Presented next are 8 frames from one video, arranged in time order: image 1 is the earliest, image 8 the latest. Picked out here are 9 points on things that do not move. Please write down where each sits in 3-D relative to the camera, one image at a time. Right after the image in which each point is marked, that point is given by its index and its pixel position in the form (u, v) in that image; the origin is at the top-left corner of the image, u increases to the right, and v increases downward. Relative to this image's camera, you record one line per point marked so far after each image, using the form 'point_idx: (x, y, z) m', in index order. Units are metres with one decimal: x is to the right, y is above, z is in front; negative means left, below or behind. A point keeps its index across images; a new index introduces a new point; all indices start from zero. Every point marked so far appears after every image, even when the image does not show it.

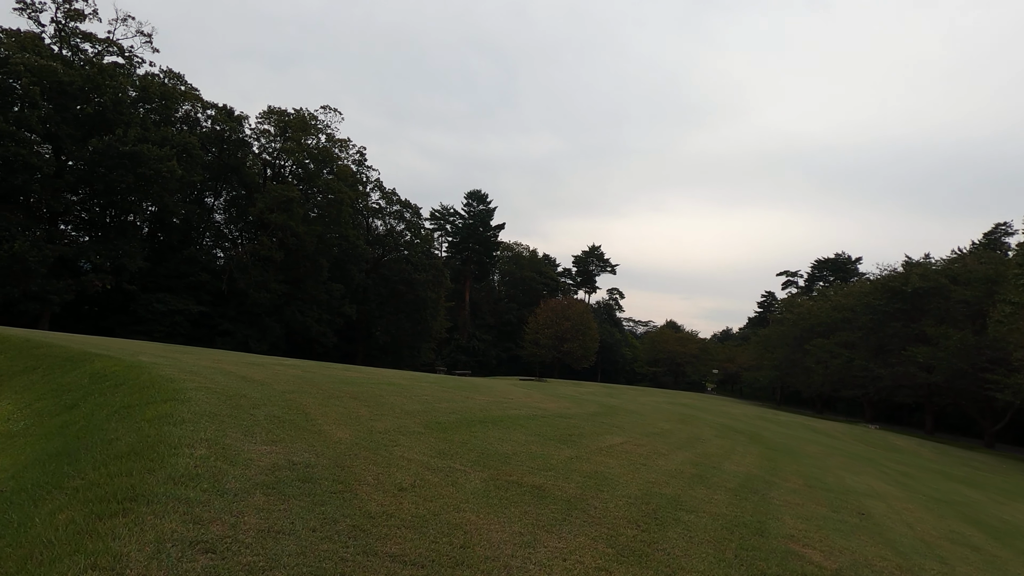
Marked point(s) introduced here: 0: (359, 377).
0: (-2.7, -1.7, +12.0) m
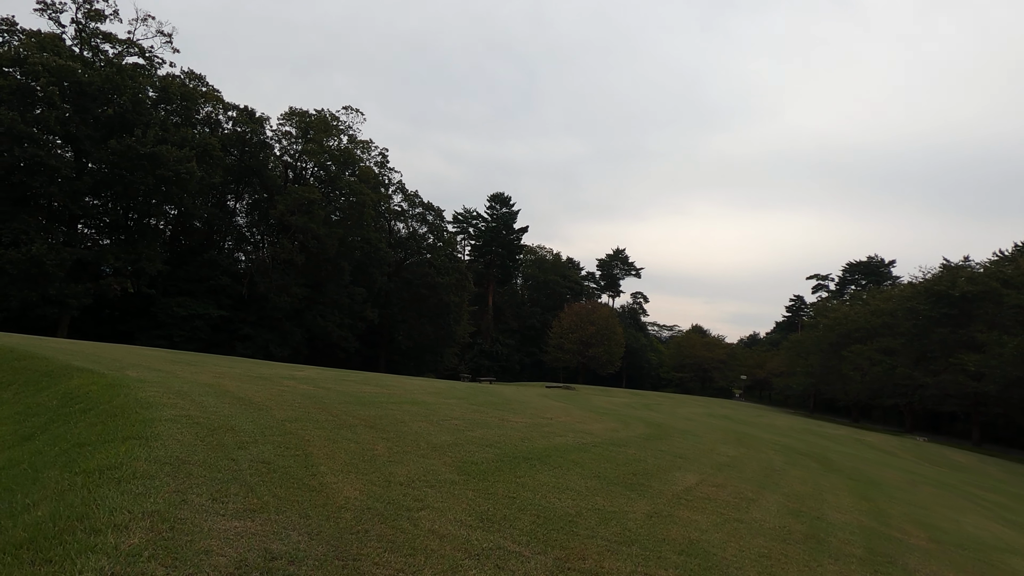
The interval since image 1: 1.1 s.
0: (-2.1, -1.7, +10.6) m
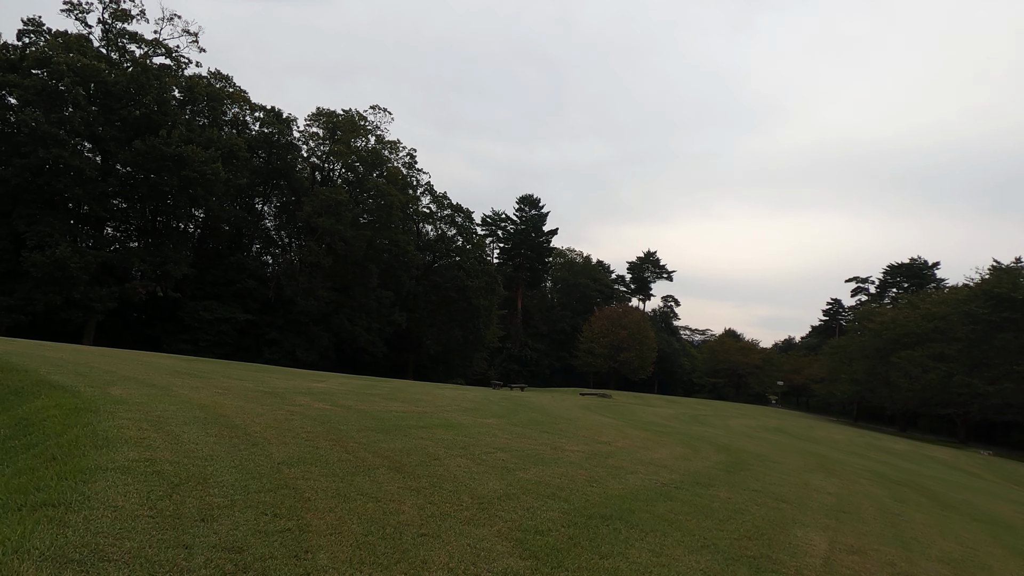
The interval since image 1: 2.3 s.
0: (-1.4, -1.7, +9.0) m
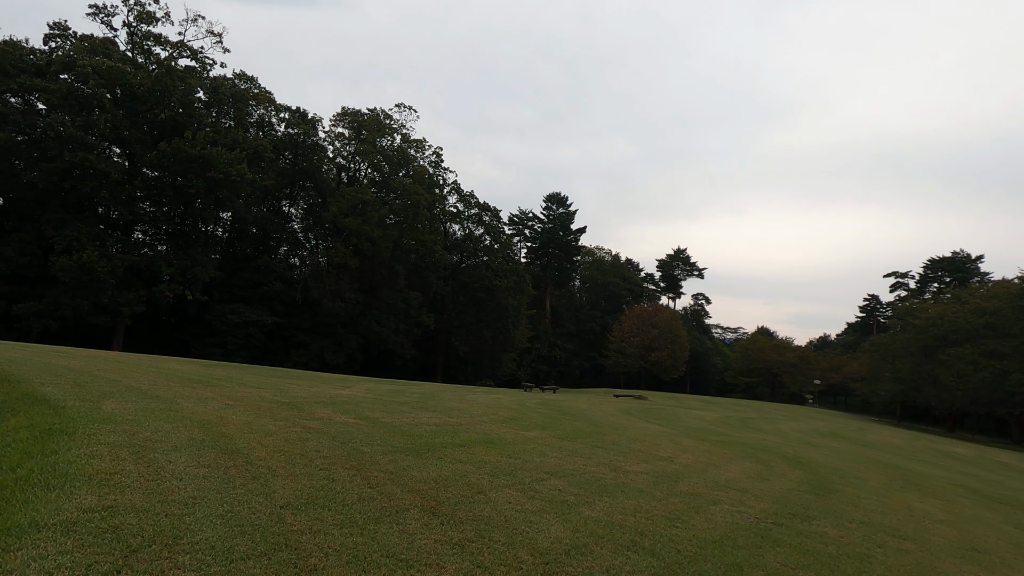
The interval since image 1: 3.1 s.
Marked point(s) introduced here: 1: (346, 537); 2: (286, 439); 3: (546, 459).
0: (-0.8, -1.7, +7.9) m
1: (-0.9, -1.3, +3.4) m
2: (-2.0, -1.3, +5.8) m
3: (+0.3, -1.7, +6.6) m
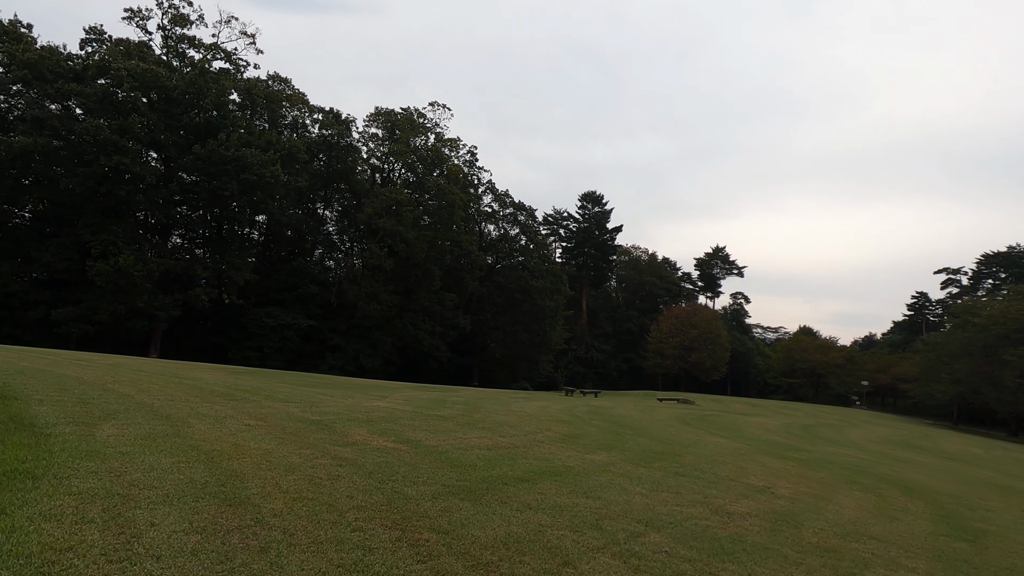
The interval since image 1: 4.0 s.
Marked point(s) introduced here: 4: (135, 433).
0: (-0.1, -1.7, +6.7) m
1: (-0.4, -1.3, +2.2) m
2: (-1.4, -1.3, +4.6) m
3: (+1.0, -1.7, +5.3) m
4: (-3.3, -1.3, +5.7) m
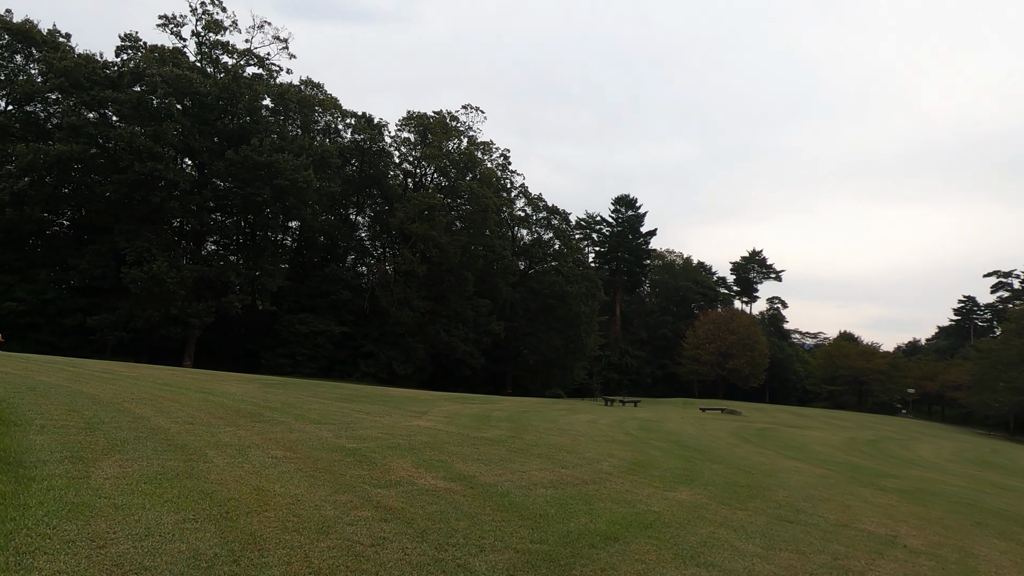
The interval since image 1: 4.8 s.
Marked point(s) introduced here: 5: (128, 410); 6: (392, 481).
0: (+0.5, -1.8, +5.6) m
1: (0.0, -1.3, +1.1) m
2: (-0.9, -1.4, +3.6) m
3: (+1.5, -1.8, +4.2) m
4: (-2.7, -1.3, +4.8) m
5: (-4.5, -1.4, +7.5) m
6: (-1.0, -1.6, +5.4) m
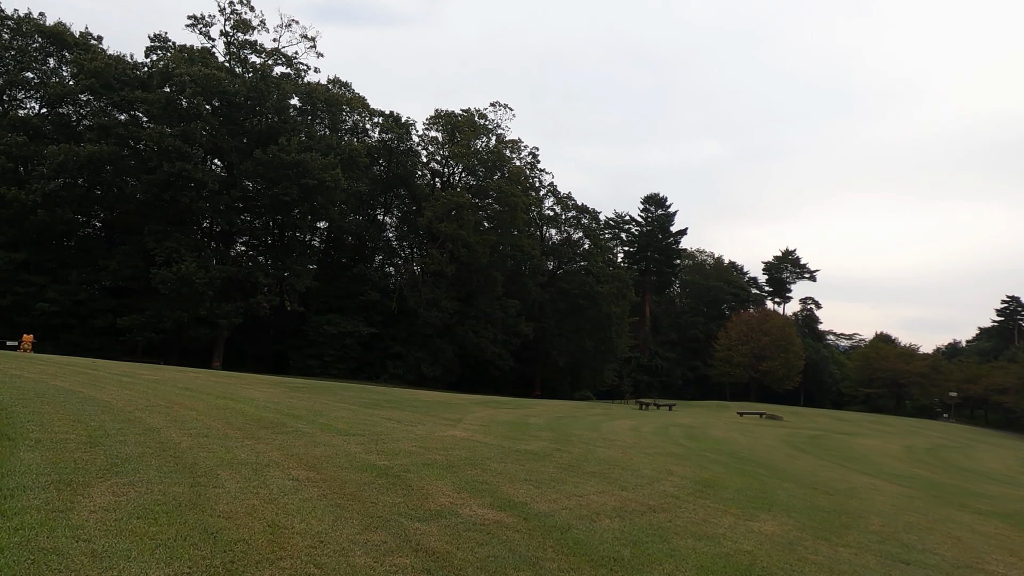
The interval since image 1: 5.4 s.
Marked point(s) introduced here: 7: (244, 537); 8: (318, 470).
0: (+0.9, -1.7, +4.7) m
1: (+0.3, -1.3, +0.3) m
2: (-0.5, -1.4, +2.7) m
3: (+1.9, -1.7, +3.3) m
4: (-2.3, -1.3, +4.0) m
5: (-3.9, -1.4, +6.8) m
6: (-0.6, -1.5, +4.5) m
7: (-1.5, -1.3, +3.5) m
8: (-1.6, -1.5, +5.4) m
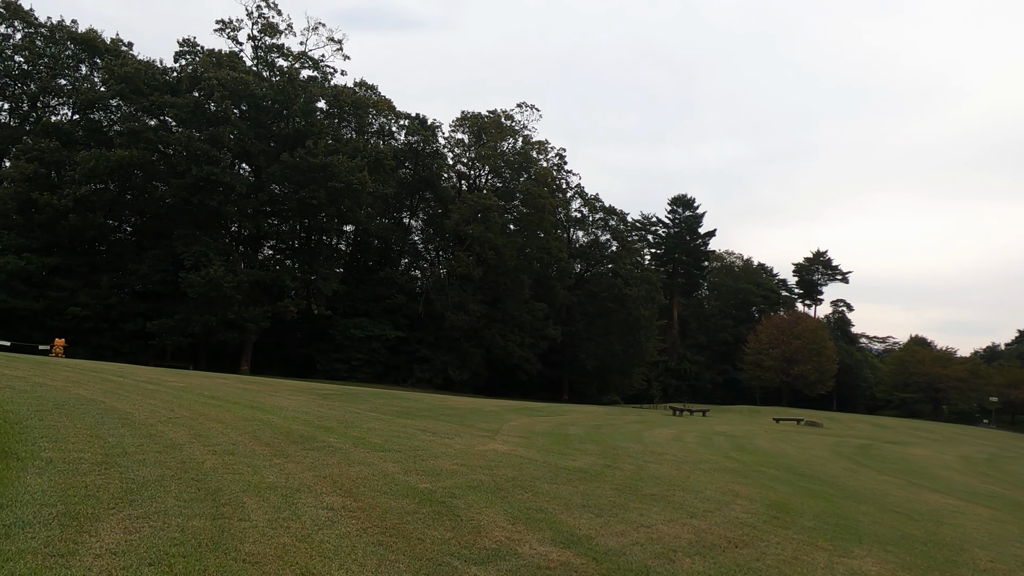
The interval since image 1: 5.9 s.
0: (+1.4, -1.7, +4.0) m
1: (+0.5, -1.3, -0.4) m
2: (-0.2, -1.4, +2.1) m
3: (+2.3, -1.7, +2.6) m
4: (-1.9, -1.3, +3.5) m
5: (-3.4, -1.4, +6.3) m
6: (-0.1, -1.6, +3.9) m
7: (-1.1, -1.3, +3.0) m
8: (-1.2, -1.5, +4.8) m
